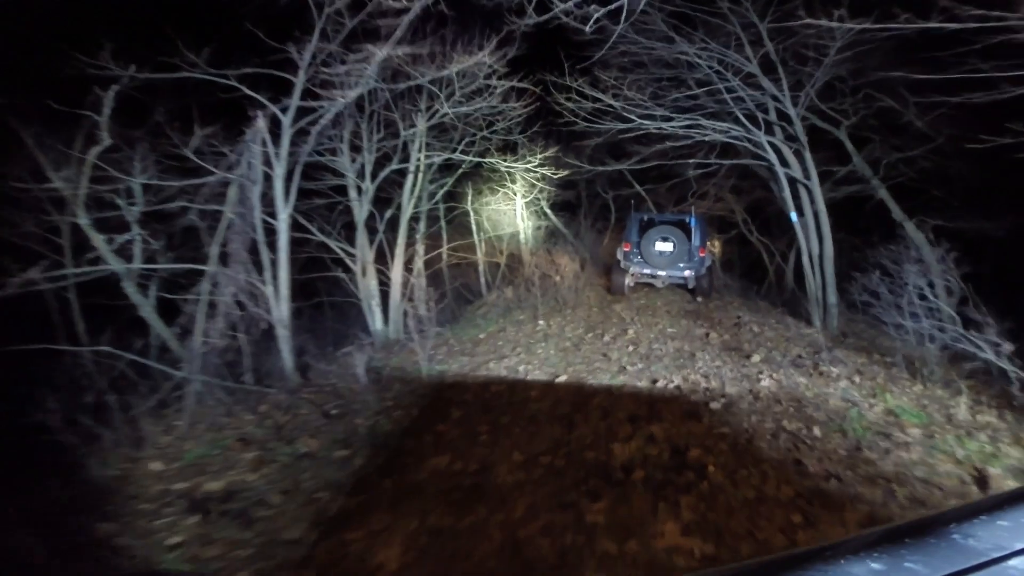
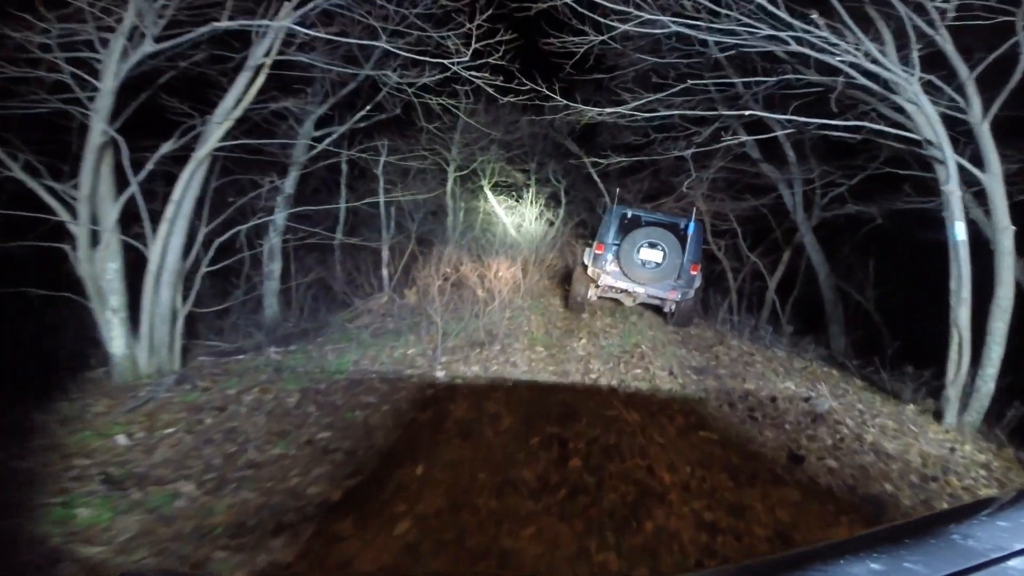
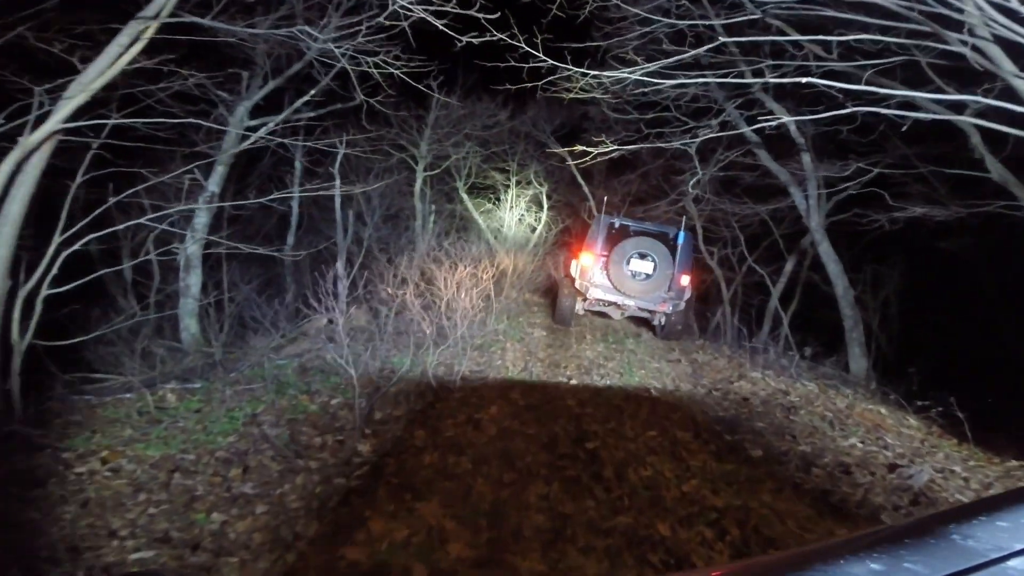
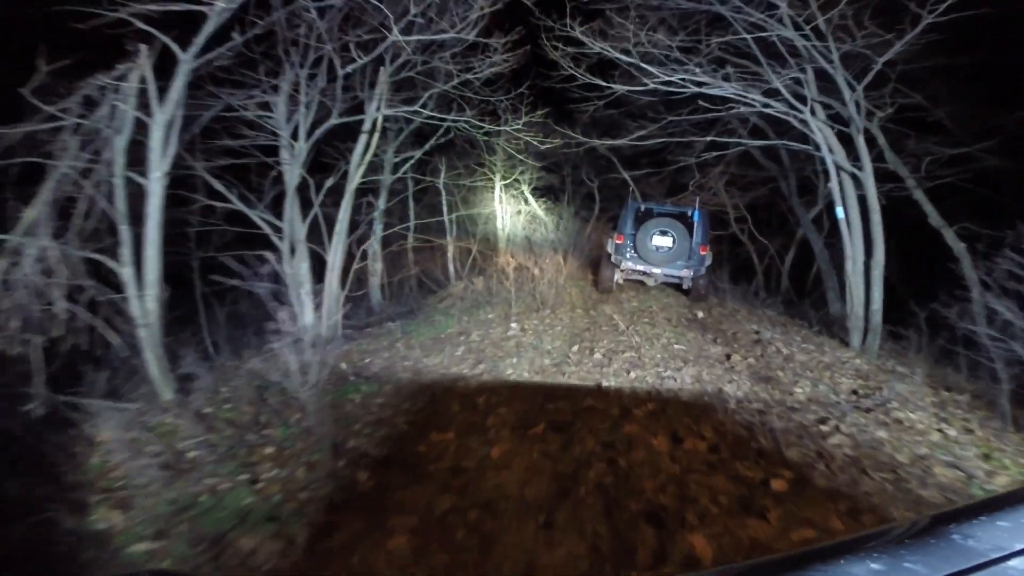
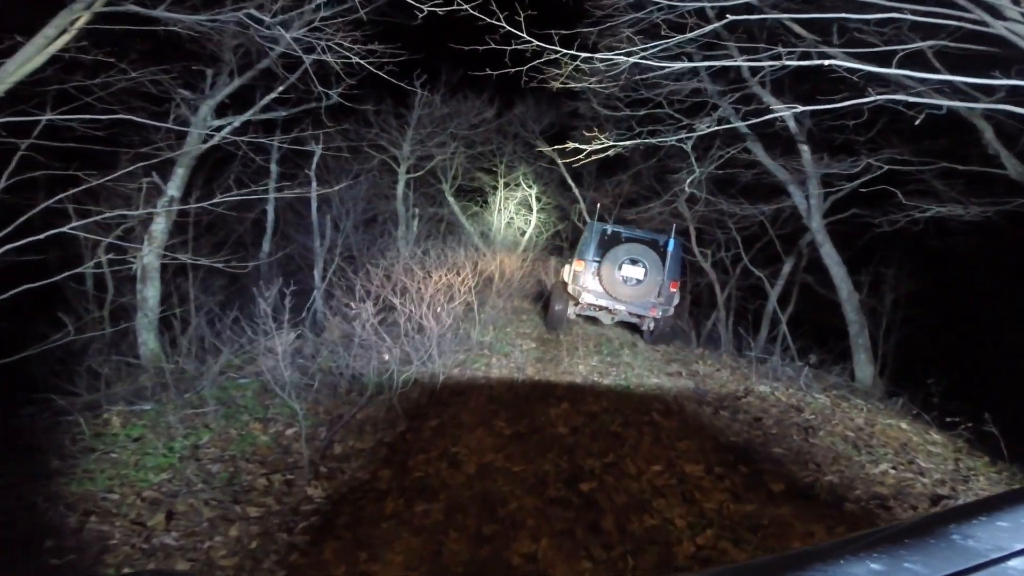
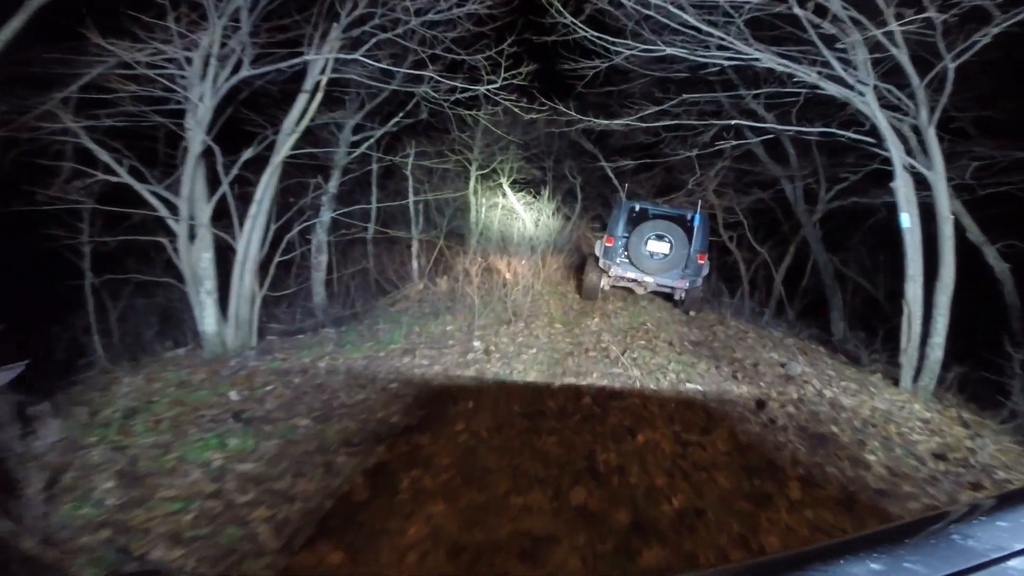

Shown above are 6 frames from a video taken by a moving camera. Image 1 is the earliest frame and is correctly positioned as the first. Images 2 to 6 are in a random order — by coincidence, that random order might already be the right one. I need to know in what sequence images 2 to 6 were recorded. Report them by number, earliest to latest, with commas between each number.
4, 6, 2, 3, 5
